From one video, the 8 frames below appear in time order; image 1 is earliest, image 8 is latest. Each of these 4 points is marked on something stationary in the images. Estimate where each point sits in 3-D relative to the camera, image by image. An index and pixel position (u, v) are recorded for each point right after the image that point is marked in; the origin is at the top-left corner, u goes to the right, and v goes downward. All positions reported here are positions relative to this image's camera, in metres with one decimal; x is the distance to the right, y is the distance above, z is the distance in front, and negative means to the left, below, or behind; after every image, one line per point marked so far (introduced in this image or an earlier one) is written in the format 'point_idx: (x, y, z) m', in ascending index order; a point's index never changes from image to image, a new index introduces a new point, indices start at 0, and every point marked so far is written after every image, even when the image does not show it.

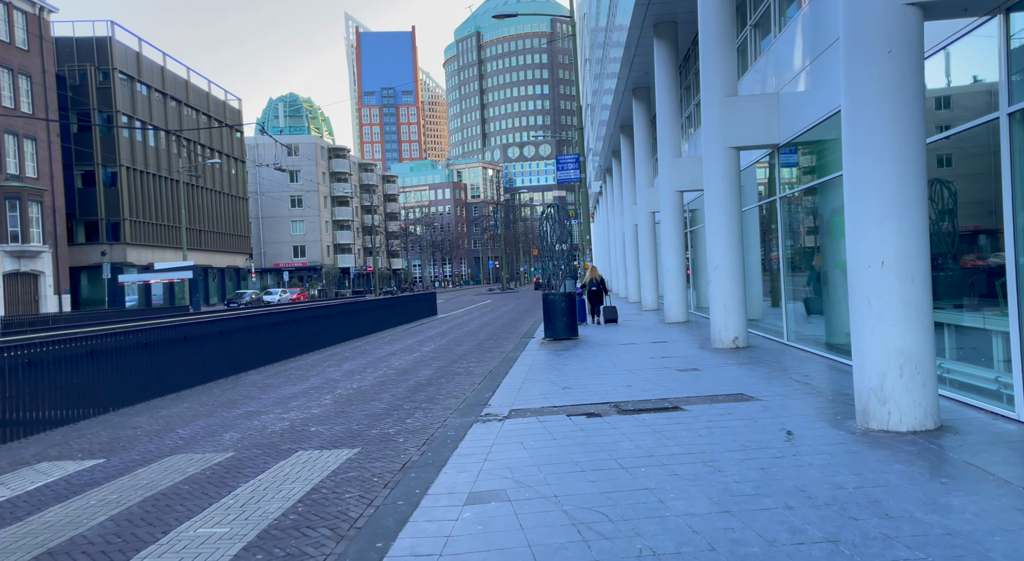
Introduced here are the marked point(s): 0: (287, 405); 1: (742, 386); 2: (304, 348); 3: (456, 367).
0: (-2.9, -1.6, +9.7) m
1: (+2.8, -1.3, +9.1) m
2: (-5.1, -1.7, +18.9) m
3: (-1.0, -1.6, +13.5) m
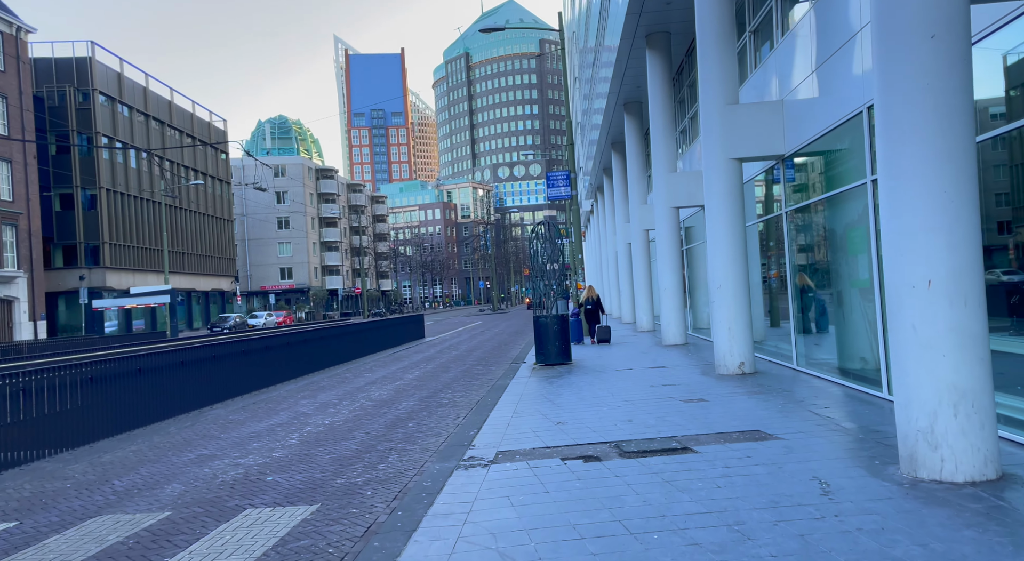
0: (-3.1, -1.9, +8.6) m
1: (+2.7, -1.5, +8.2) m
2: (-5.3, -2.3, +17.8) m
3: (-1.2, -1.9, +12.5) m
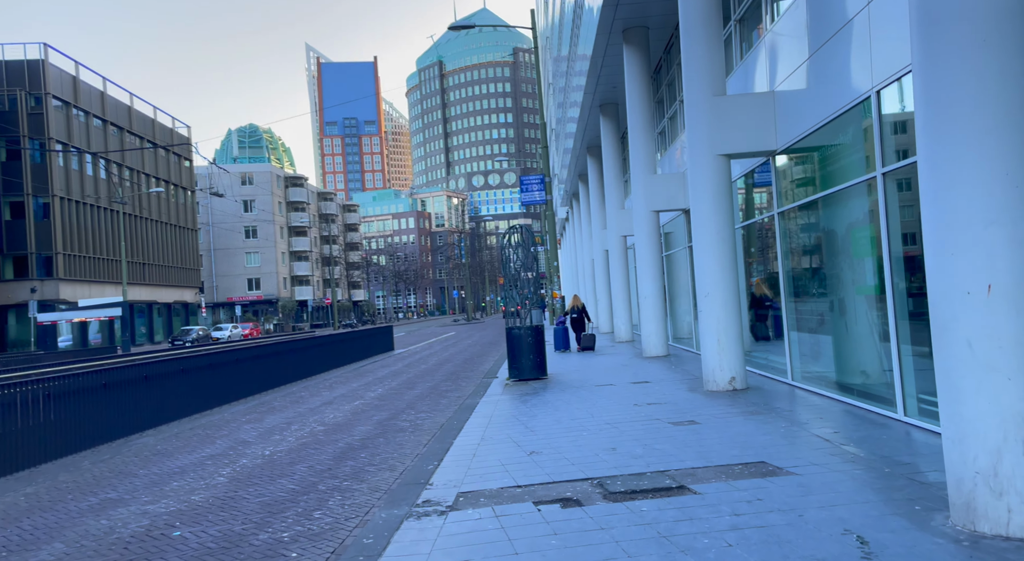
0: (-3.4, -2.0, +7.3) m
1: (+2.3, -1.6, +7.0) m
2: (-5.9, -2.5, +16.4) m
3: (-1.7, -2.1, +11.2) m
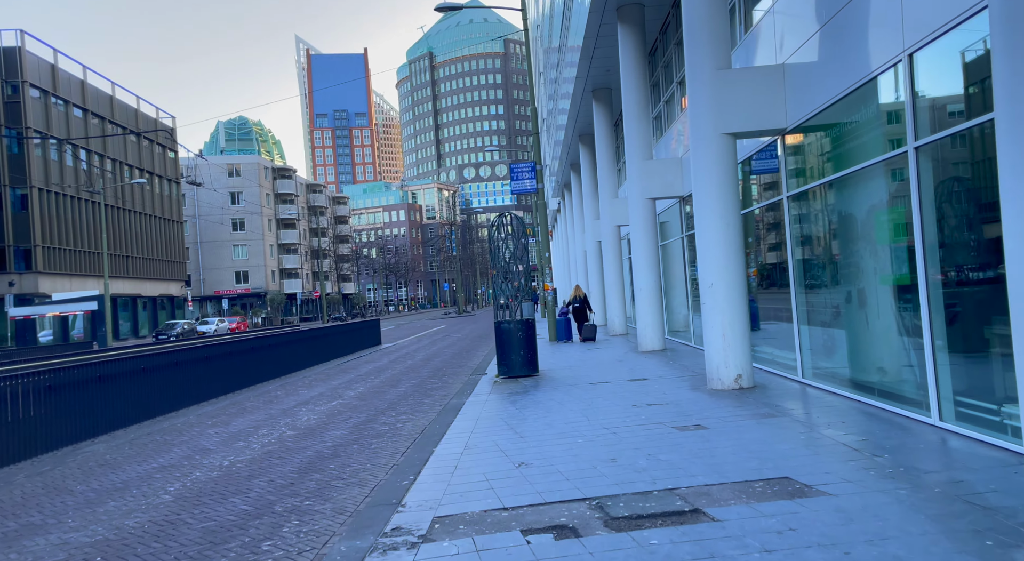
0: (-3.5, -2.0, +6.4) m
1: (+2.2, -1.5, +6.2) m
2: (-6.2, -2.3, +15.5) m
3: (-1.8, -2.0, +10.3) m
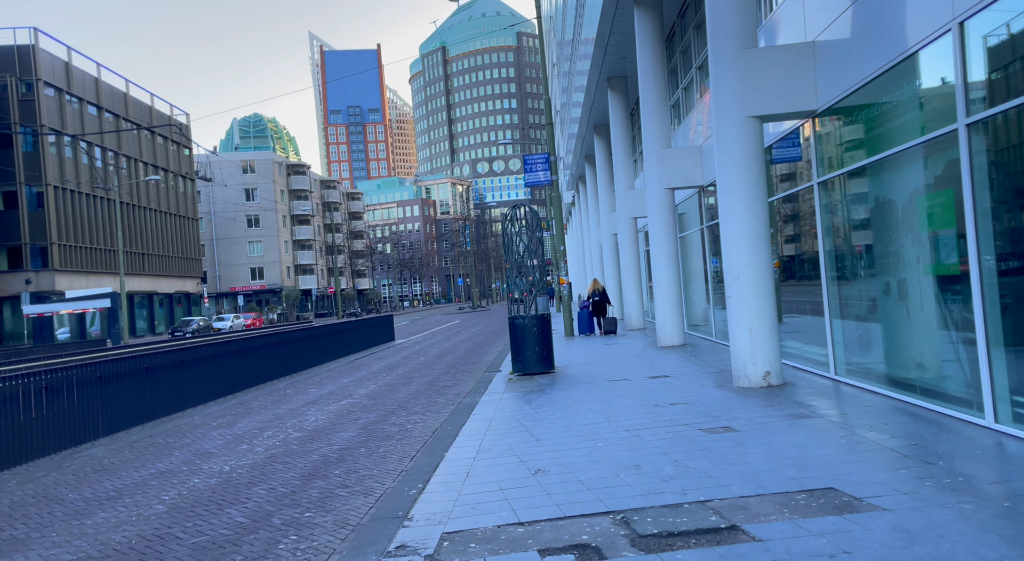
0: (-3.4, -1.9, +6.0) m
1: (+2.3, -1.4, +5.6) m
2: (-5.8, -2.3, +15.1) m
3: (-1.6, -1.9, +9.9) m
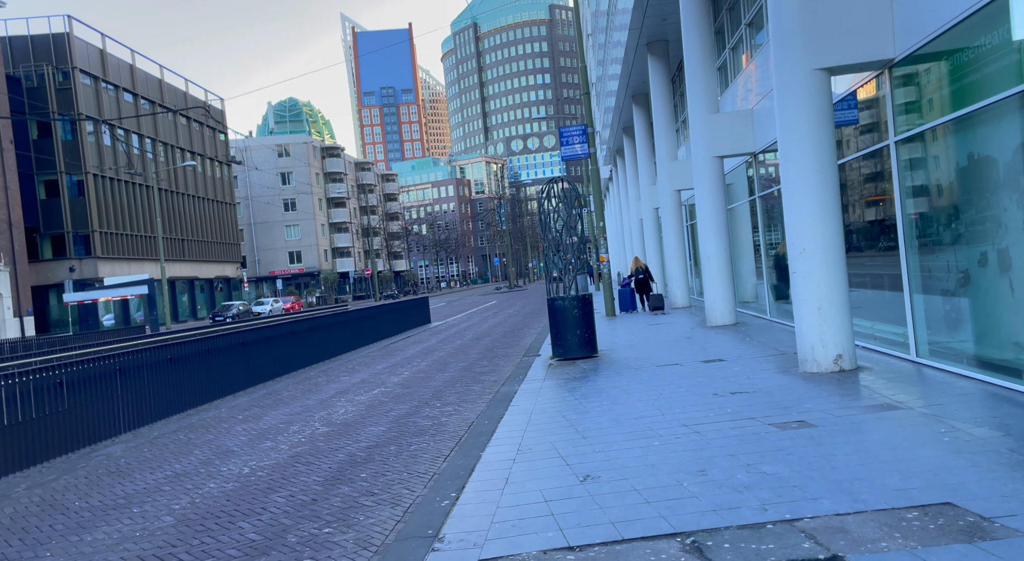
0: (-3.1, -1.8, +5.4) m
1: (+2.6, -1.2, +4.7) m
2: (-5.1, -2.0, +14.6) m
3: (-1.1, -1.7, +9.2) m
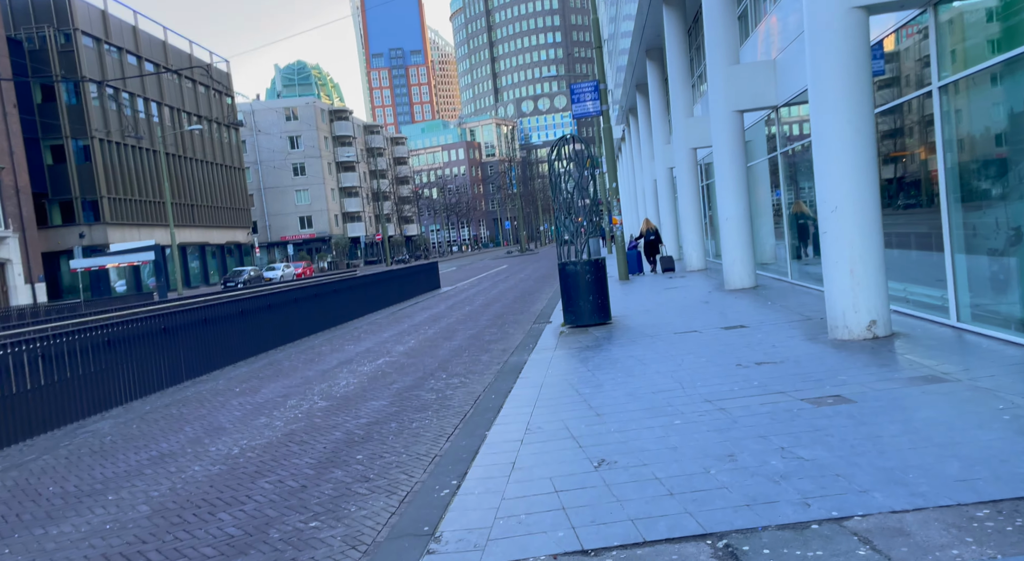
0: (-3.0, -1.6, +4.9) m
1: (+2.7, -1.0, +4.1) m
2: (-4.9, -1.3, +14.2) m
3: (-1.0, -1.3, +8.7) m
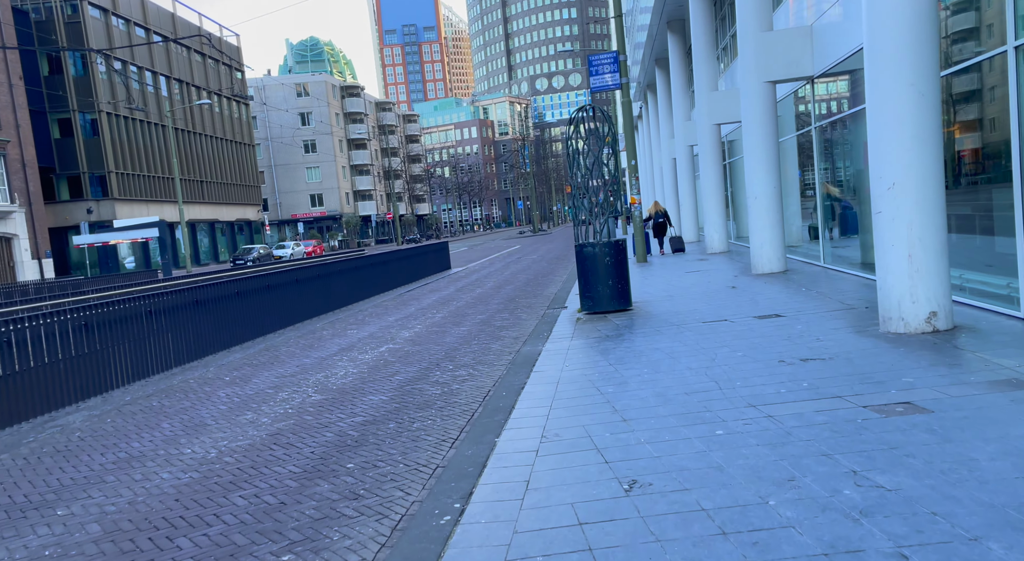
0: (-3.0, -1.5, +4.2) m
1: (+2.7, -1.0, +3.3) m
2: (-4.6, -1.0, +13.4) m
3: (-0.9, -1.1, +7.9) m
